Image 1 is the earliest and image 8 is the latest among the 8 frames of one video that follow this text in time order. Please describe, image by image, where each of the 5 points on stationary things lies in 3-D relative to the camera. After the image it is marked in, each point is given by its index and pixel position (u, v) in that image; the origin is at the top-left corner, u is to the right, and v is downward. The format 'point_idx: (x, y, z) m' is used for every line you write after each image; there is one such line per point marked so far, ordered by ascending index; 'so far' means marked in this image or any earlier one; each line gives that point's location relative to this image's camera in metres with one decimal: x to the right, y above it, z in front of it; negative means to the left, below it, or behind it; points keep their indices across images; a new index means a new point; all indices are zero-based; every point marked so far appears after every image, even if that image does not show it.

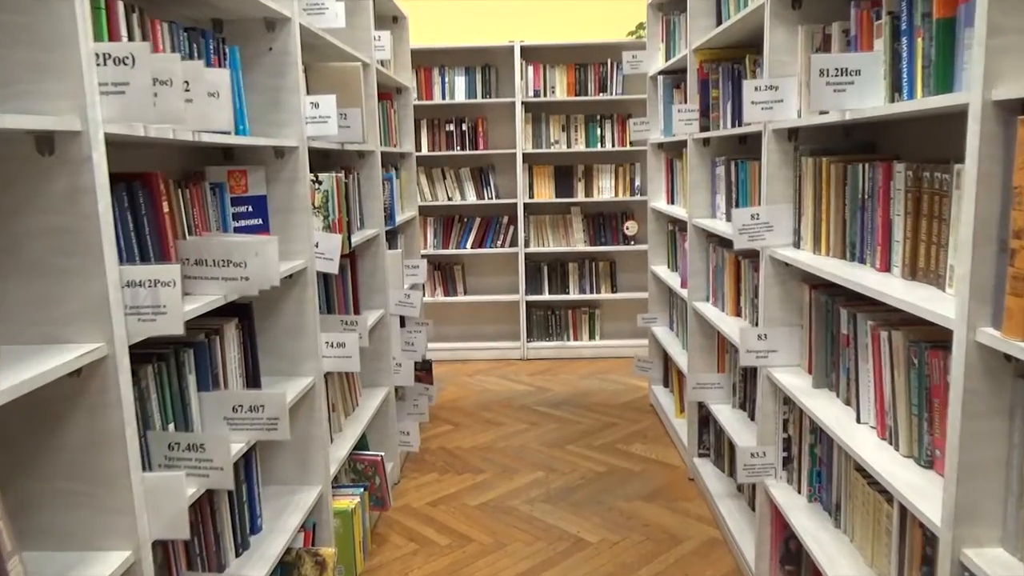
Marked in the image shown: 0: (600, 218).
0: (+0.6, +0.5, +5.2) m
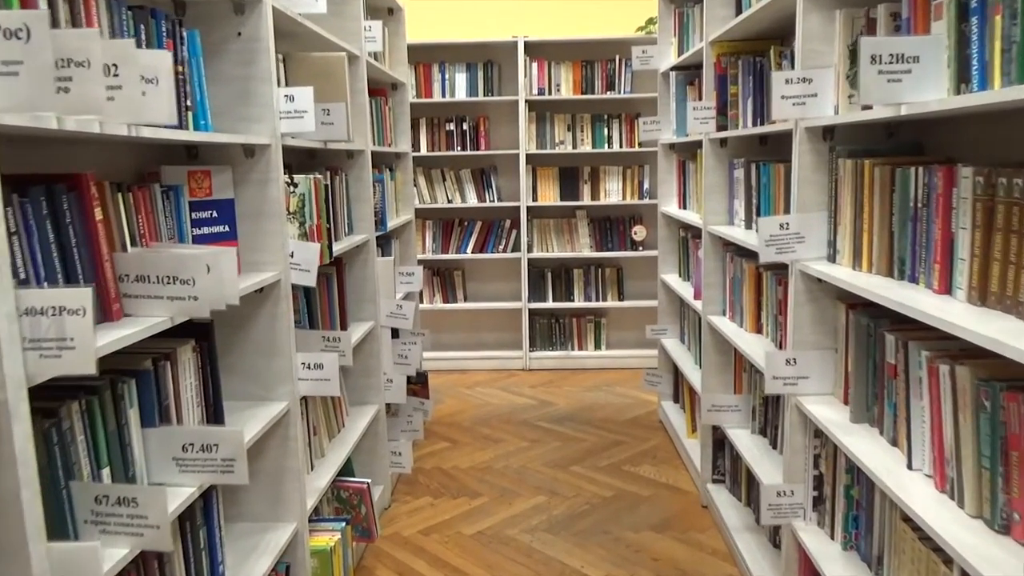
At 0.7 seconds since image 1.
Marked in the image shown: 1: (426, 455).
0: (+0.6, +0.4, +5.0) m
1: (-0.4, -0.8, +3.6) m
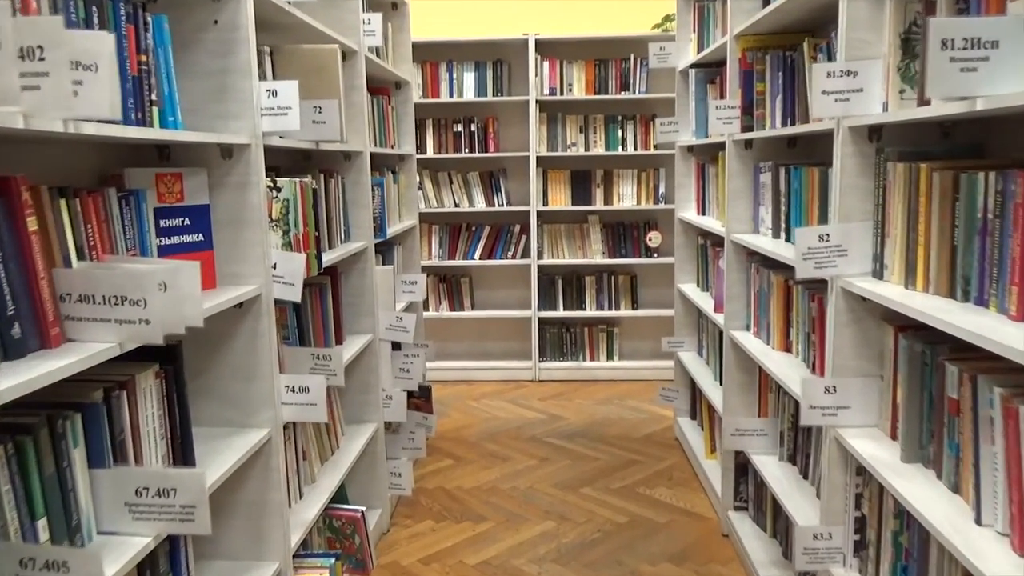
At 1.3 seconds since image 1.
0: (+0.7, +0.4, +4.8) m
1: (-0.4, -0.8, +3.4) m
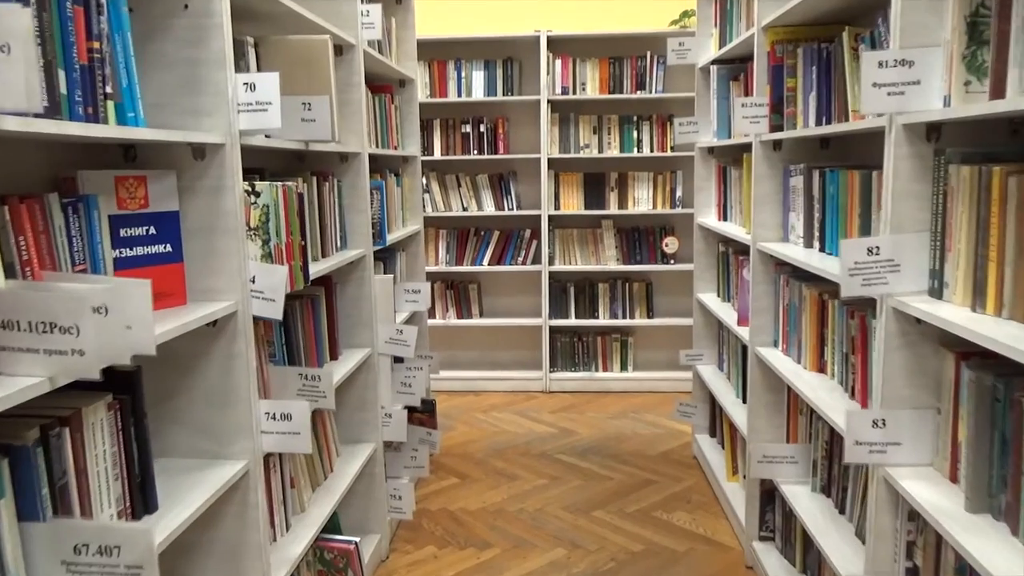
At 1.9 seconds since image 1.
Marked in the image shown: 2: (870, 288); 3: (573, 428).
0: (+0.7, +0.3, +4.6) m
1: (-0.3, -0.9, +3.3) m
2: (+0.7, 0.0, +1.4) m
3: (+0.3, -0.7, +4.1) m
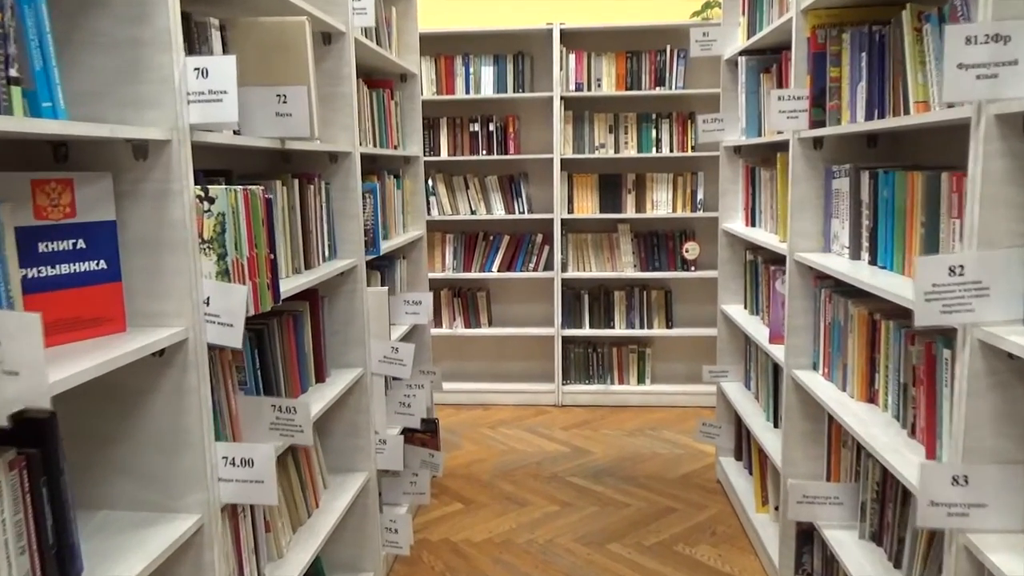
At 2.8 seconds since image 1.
0: (+0.8, +0.3, +4.3) m
1: (-0.3, -0.9, +3.0) m
2: (+0.7, 0.0, +1.2) m
3: (+0.4, -0.8, +3.8) m
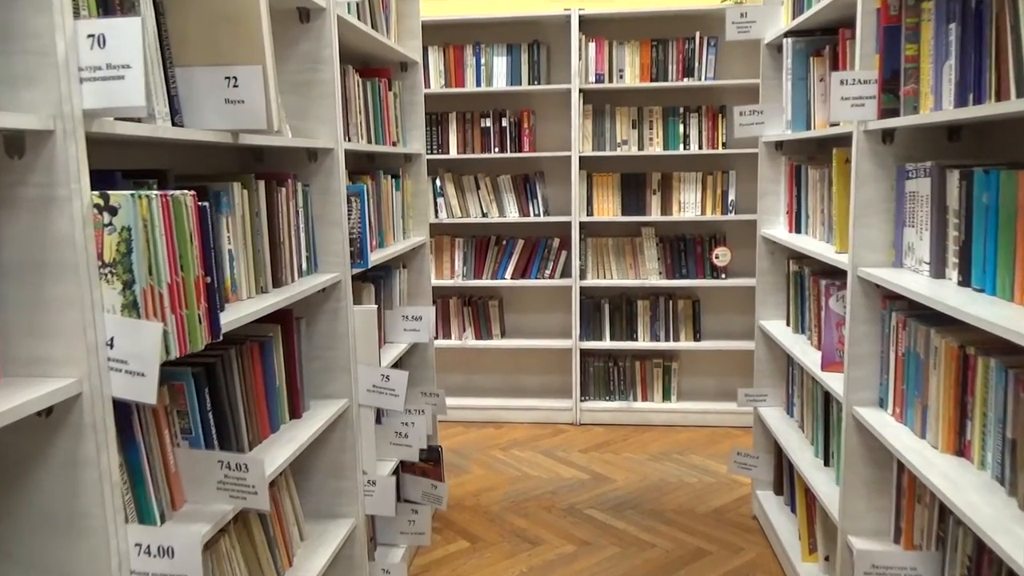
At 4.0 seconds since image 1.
0: (+0.9, +0.2, +3.9) m
1: (-0.3, -1.0, +2.7) m
2: (+0.7, -0.1, +0.8) m
3: (+0.4, -0.8, +3.5) m
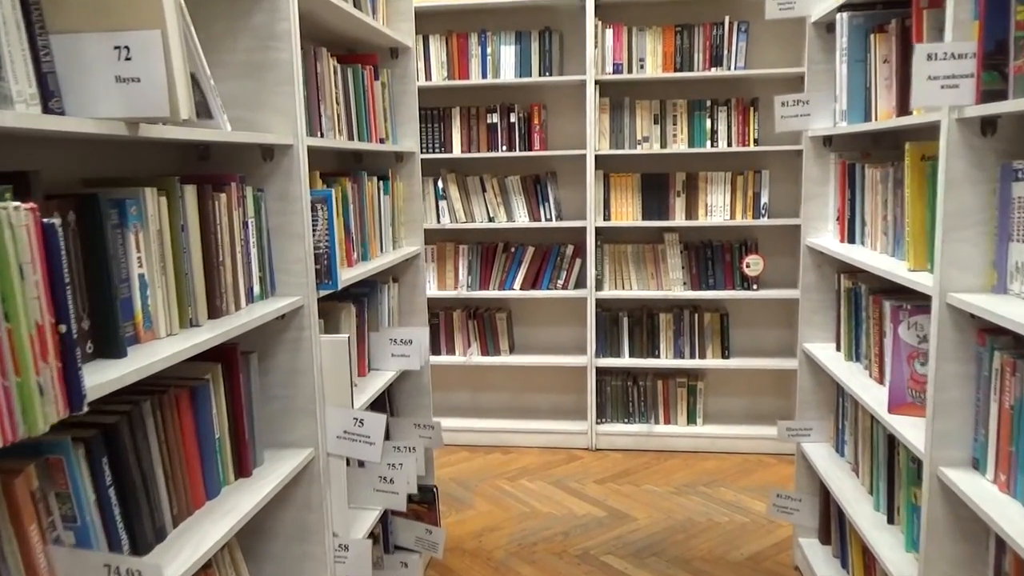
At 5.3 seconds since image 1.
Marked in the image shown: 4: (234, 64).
0: (+0.9, +0.2, +3.6) m
1: (-0.3, -1.0, +2.3) m
2: (+0.7, -0.2, +0.4) m
3: (+0.5, -0.9, +3.1) m
4: (-0.6, +0.5, +1.6) m
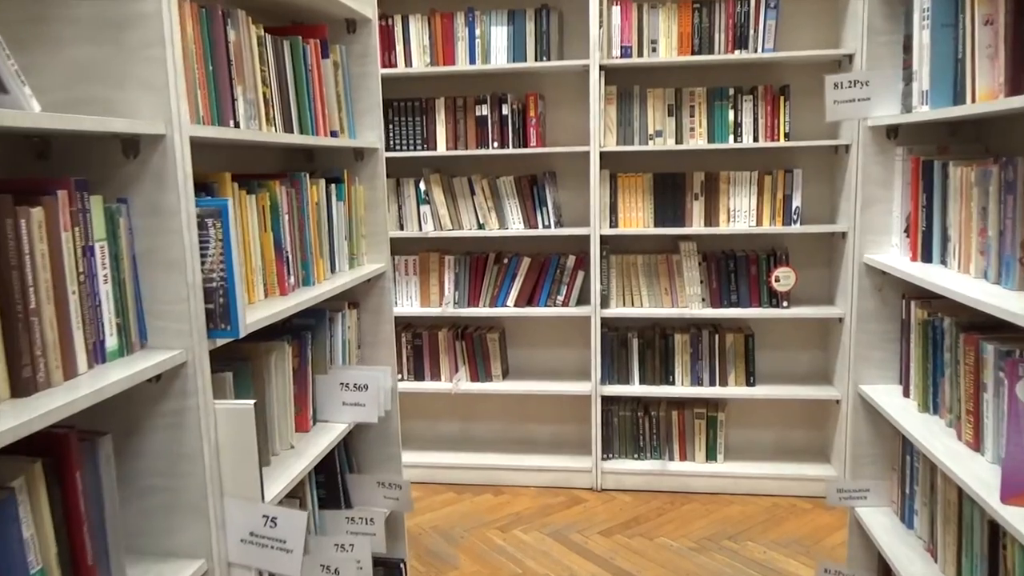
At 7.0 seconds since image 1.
0: (+0.9, +0.1, +3.1) m
1: (-0.3, -1.1, +1.9) m
2: (+0.6, -0.2, 0.0) m
3: (+0.4, -1.0, +2.6) m
4: (-0.6, +0.4, +1.1) m
